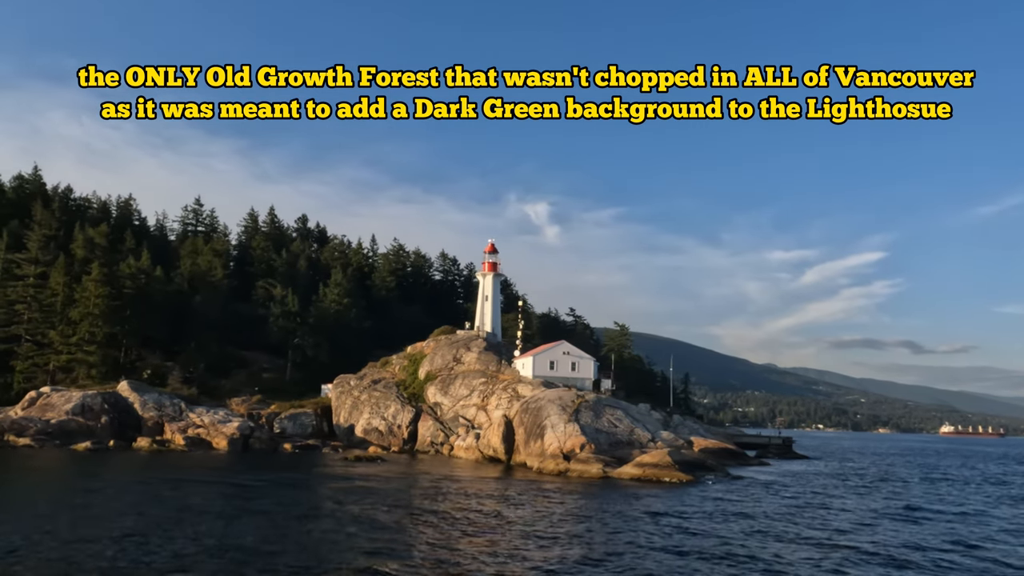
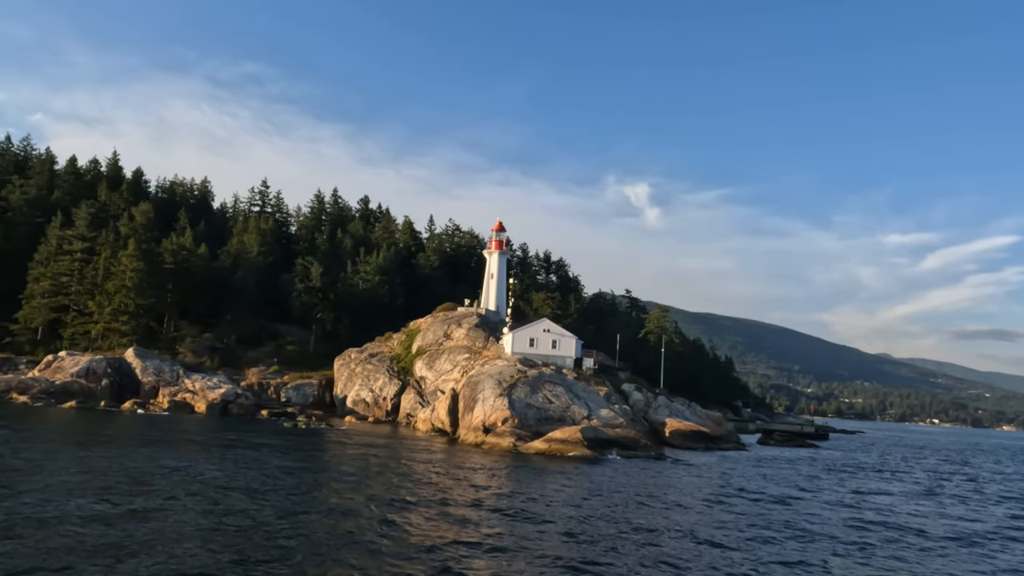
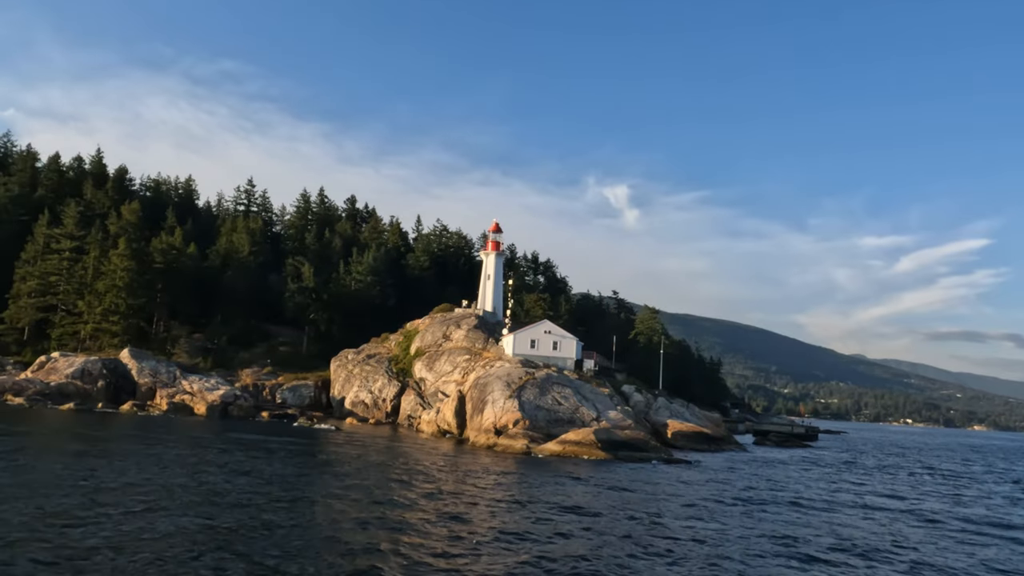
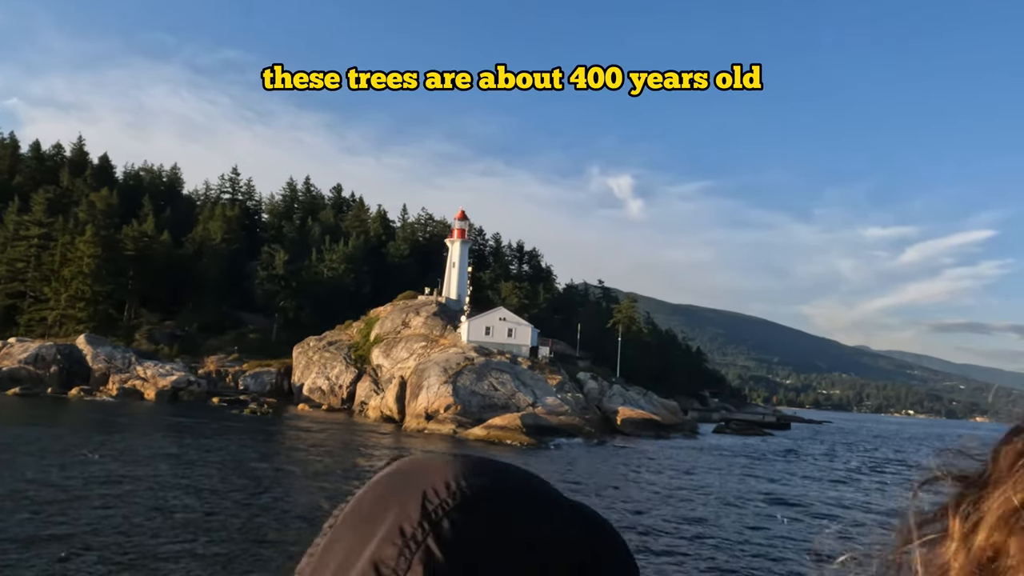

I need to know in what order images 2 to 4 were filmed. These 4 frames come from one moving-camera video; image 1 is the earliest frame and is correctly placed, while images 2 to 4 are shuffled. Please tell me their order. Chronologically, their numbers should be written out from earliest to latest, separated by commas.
3, 2, 4
